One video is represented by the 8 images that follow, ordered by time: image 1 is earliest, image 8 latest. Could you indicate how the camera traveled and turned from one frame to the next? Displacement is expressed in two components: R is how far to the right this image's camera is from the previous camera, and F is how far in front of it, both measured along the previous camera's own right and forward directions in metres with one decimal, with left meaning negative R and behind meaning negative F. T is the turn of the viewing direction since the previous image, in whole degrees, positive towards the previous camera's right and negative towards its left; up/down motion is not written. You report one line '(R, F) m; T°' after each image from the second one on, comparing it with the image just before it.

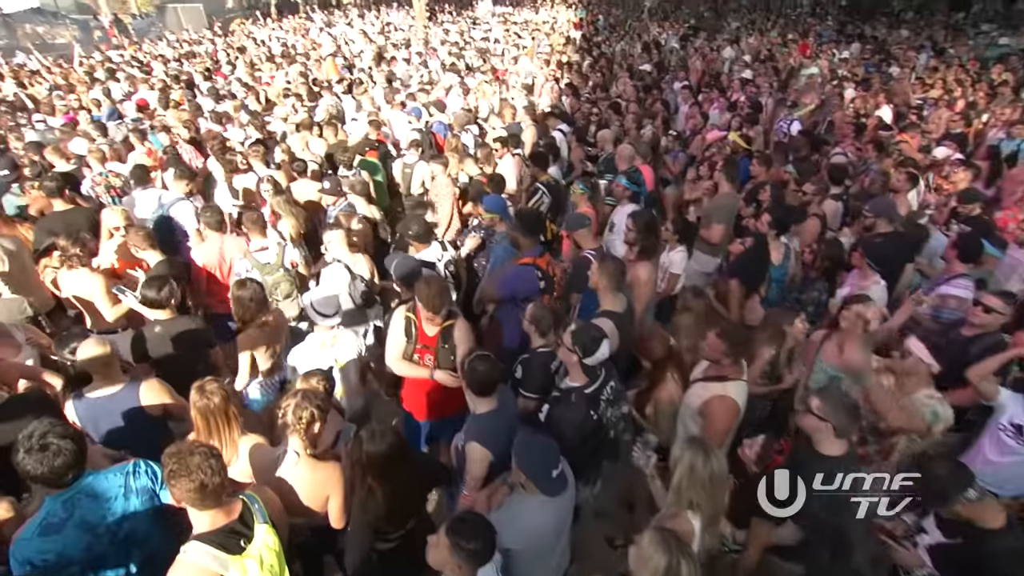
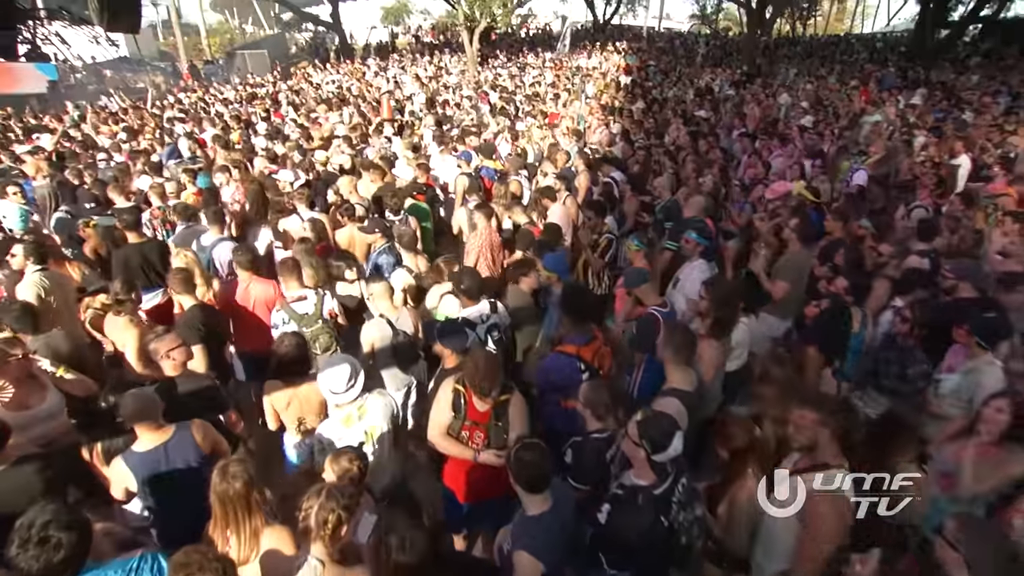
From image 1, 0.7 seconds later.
(-0.1, +0.3) m; -4°
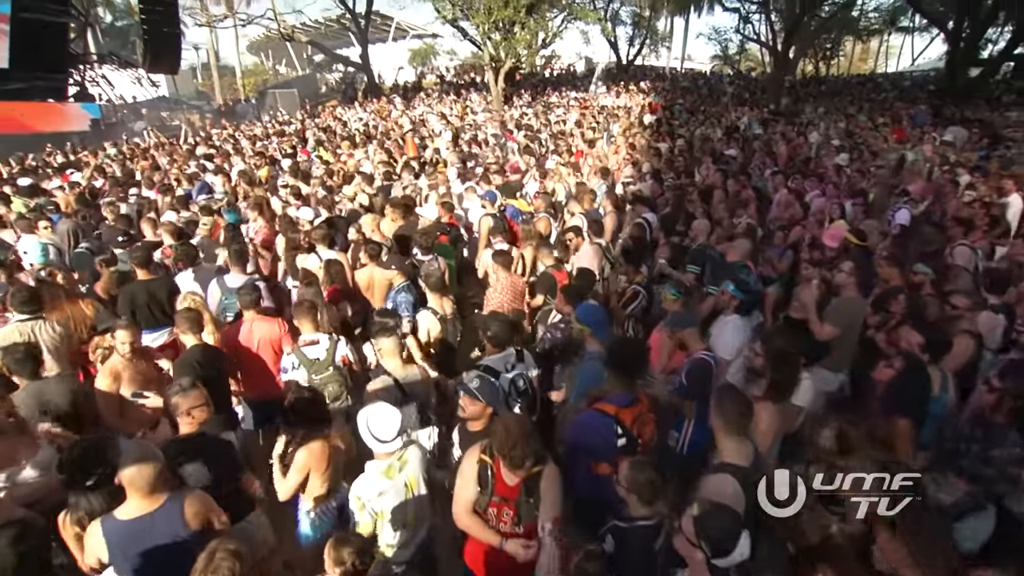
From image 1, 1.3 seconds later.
(0.0, +0.3) m; -2°
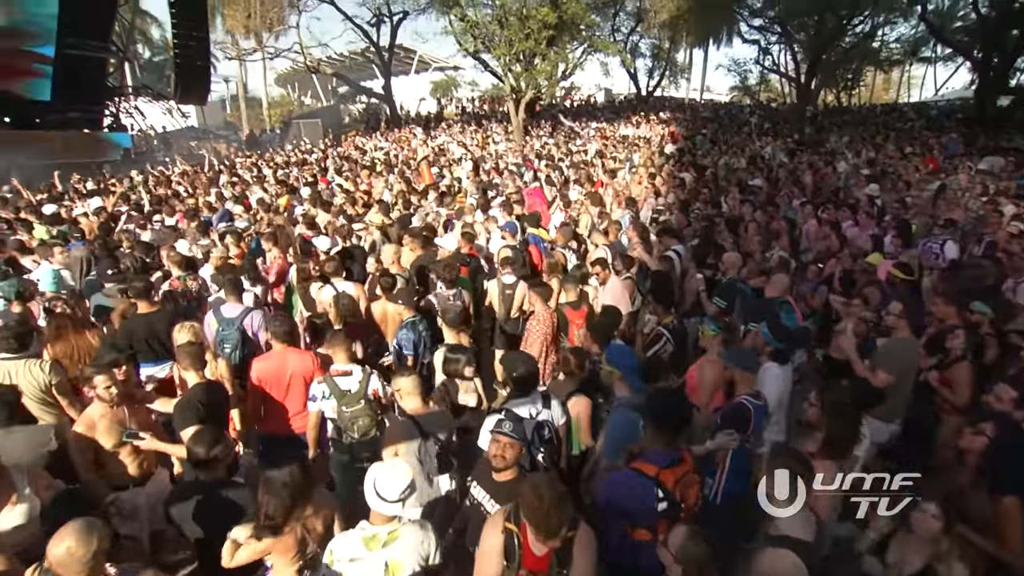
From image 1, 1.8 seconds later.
(0.0, +0.2) m; -2°
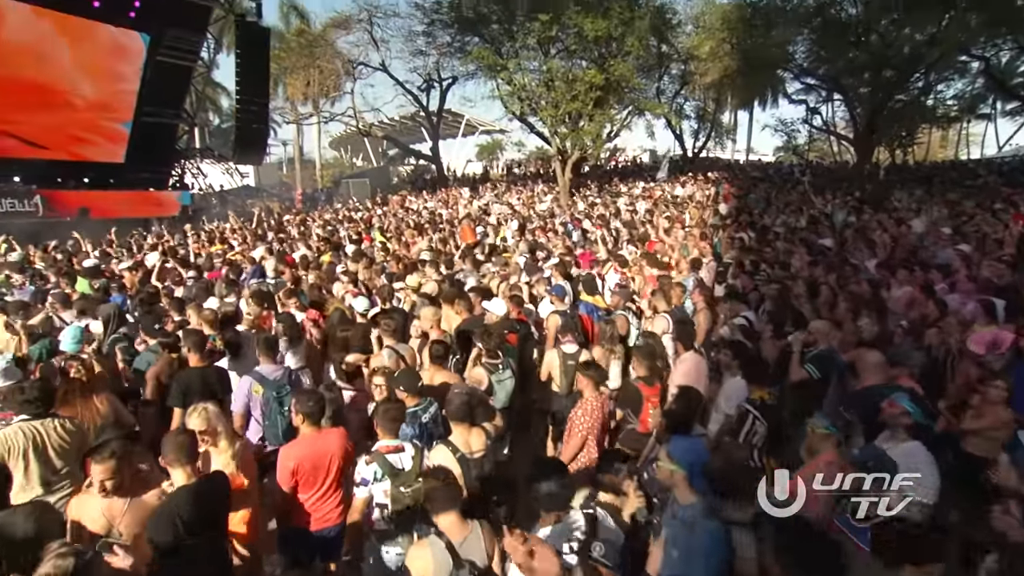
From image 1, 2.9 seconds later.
(-0.1, +0.6) m; -4°
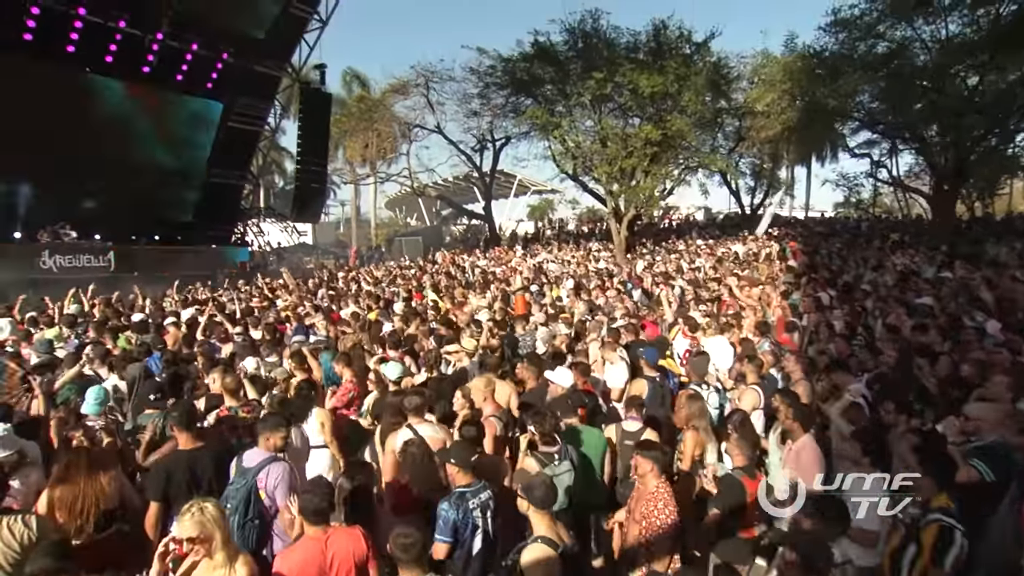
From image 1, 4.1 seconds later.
(-0.1, +0.8) m; -5°
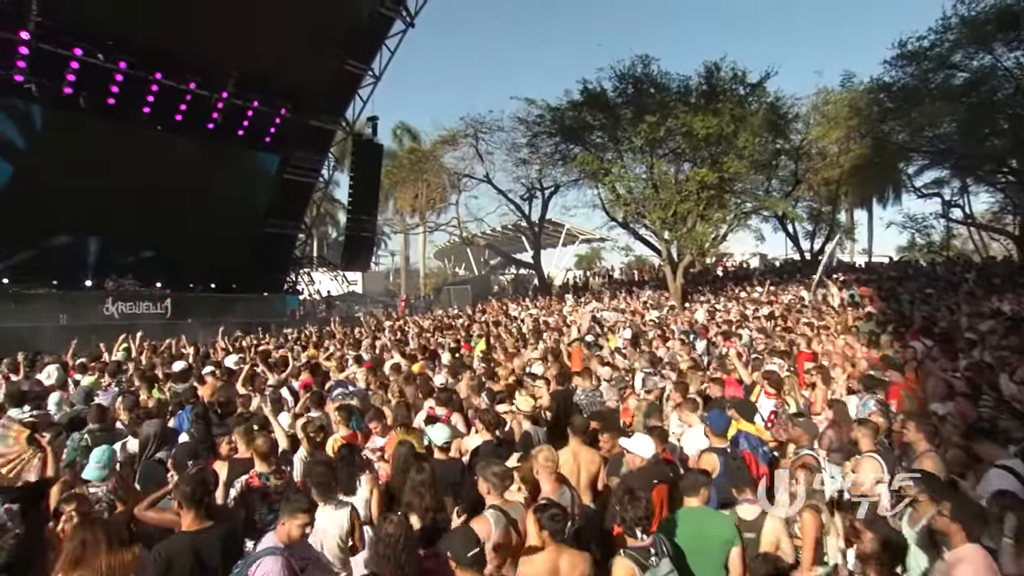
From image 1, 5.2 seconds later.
(-0.1, +0.8) m; -5°
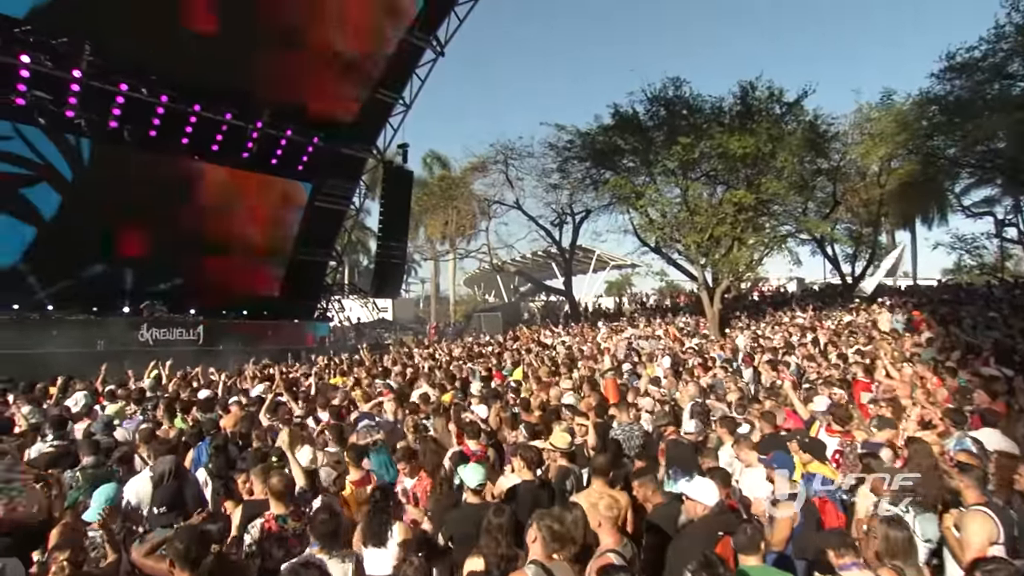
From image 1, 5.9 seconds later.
(-0.1, +0.5) m; -3°
